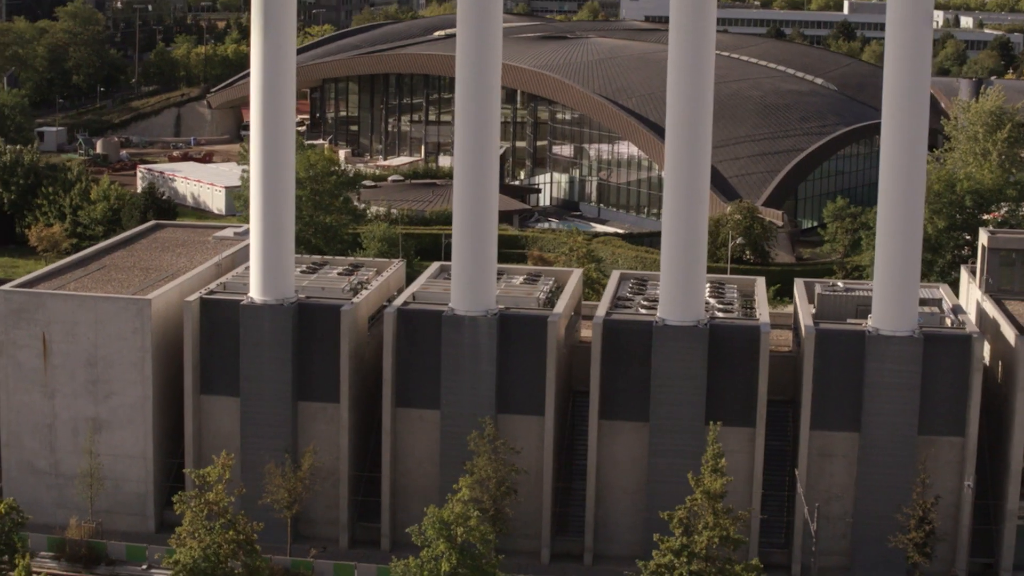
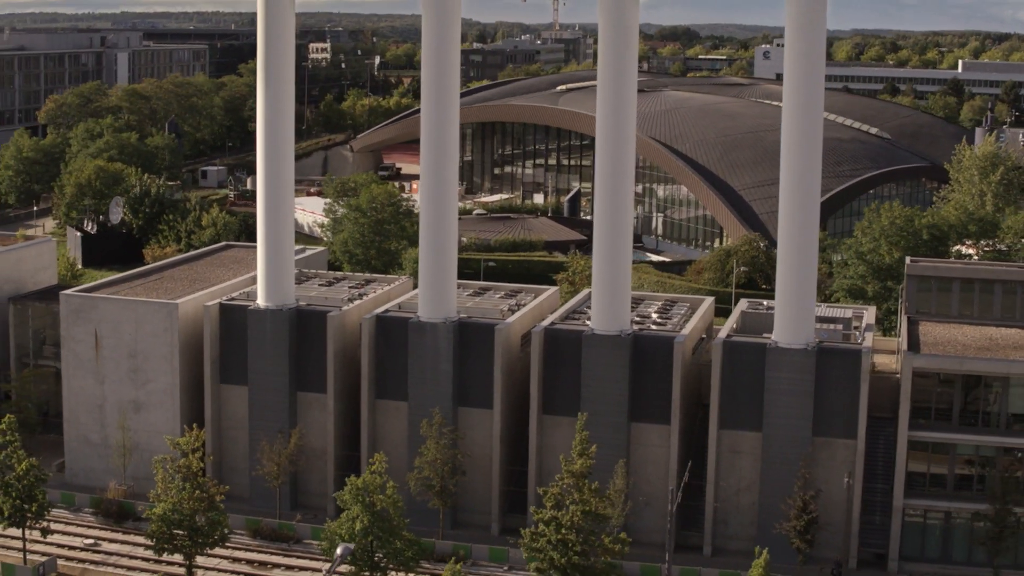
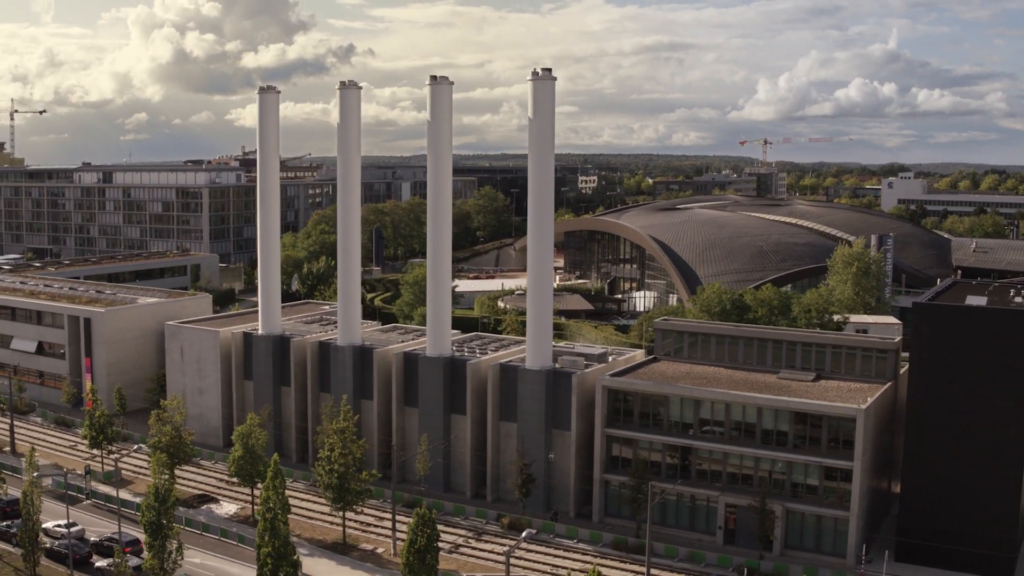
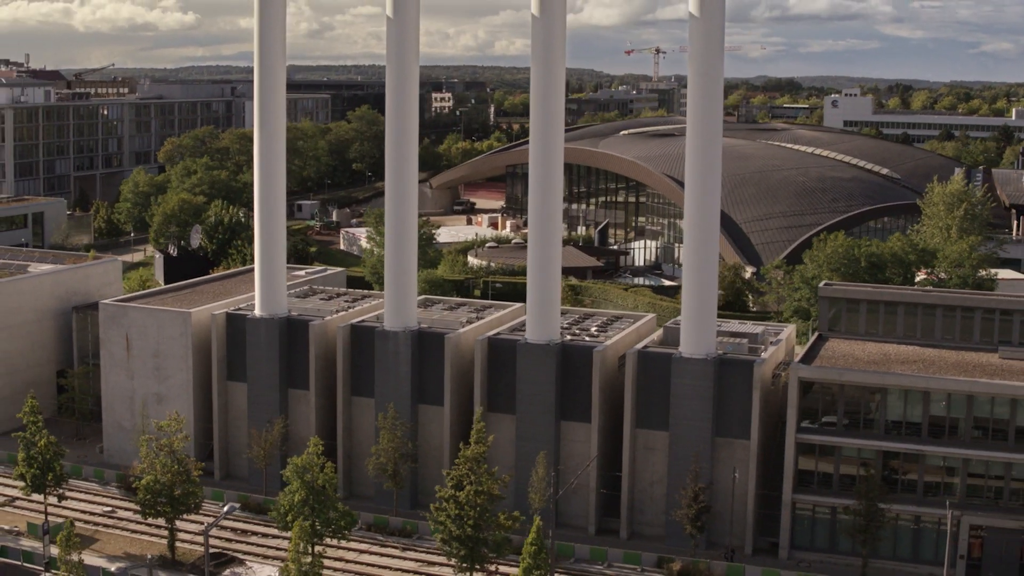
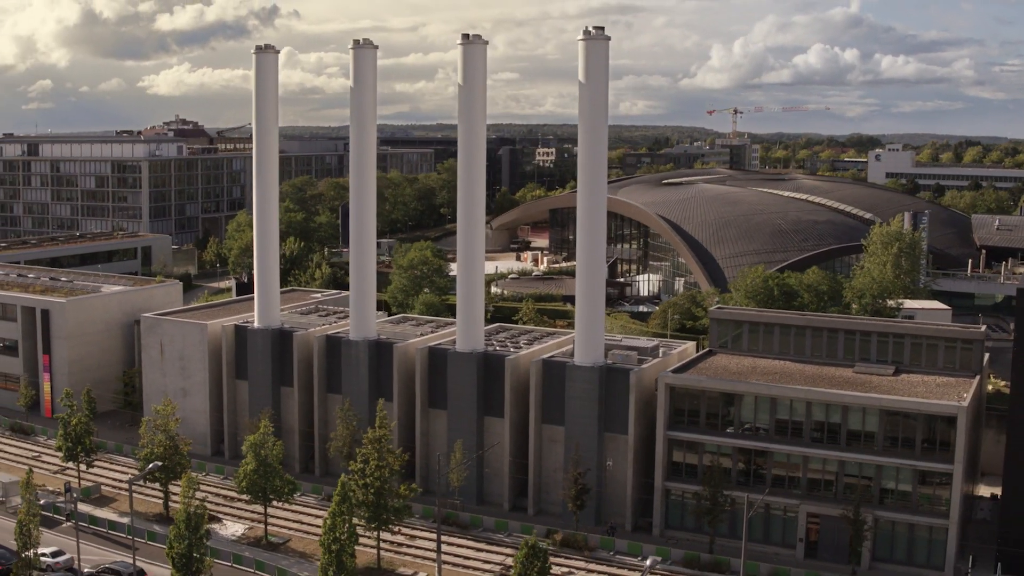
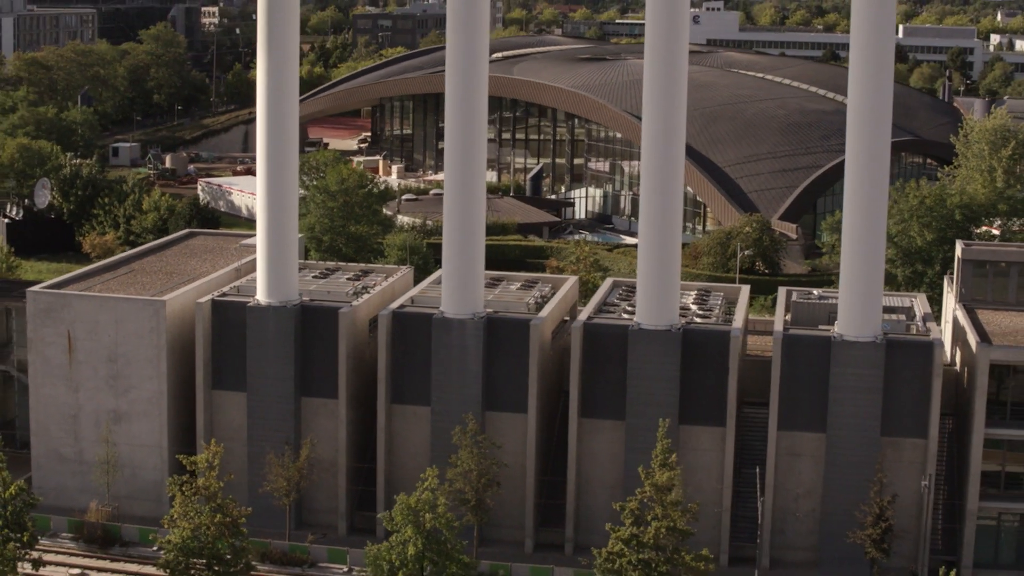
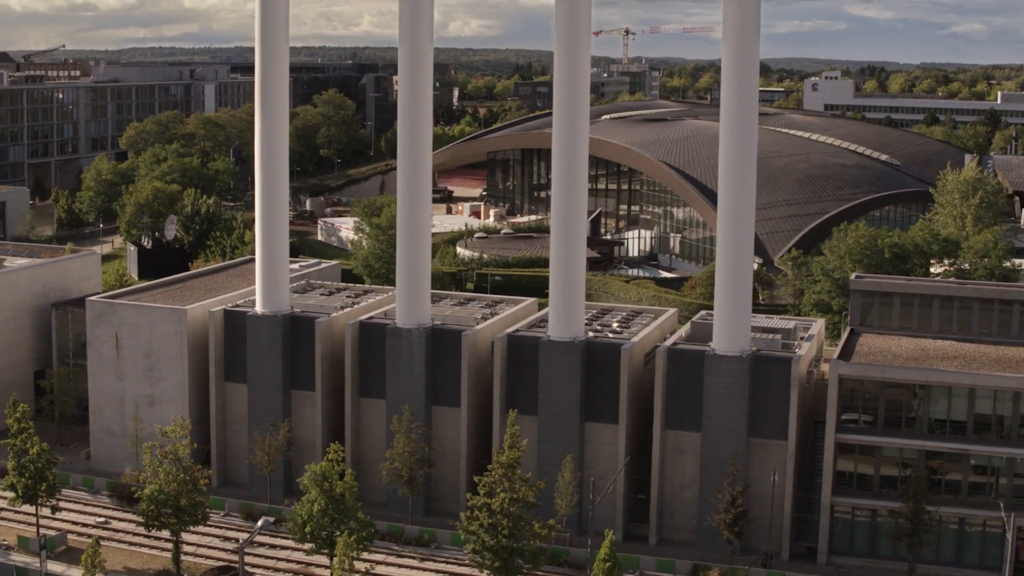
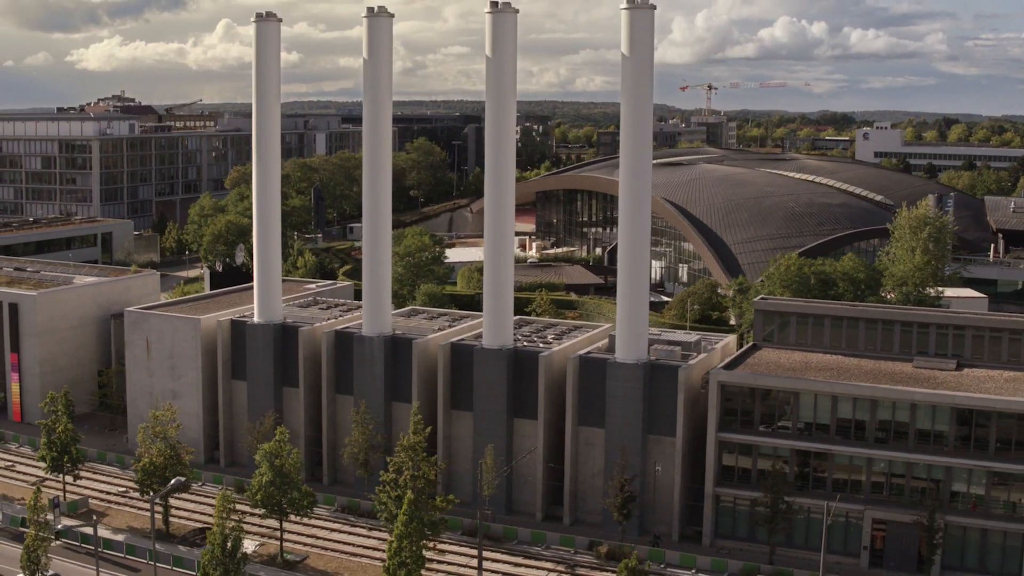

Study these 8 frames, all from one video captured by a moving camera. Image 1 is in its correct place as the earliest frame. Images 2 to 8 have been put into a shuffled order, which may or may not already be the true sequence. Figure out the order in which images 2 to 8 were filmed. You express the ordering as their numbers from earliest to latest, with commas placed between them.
6, 2, 7, 4, 8, 5, 3
